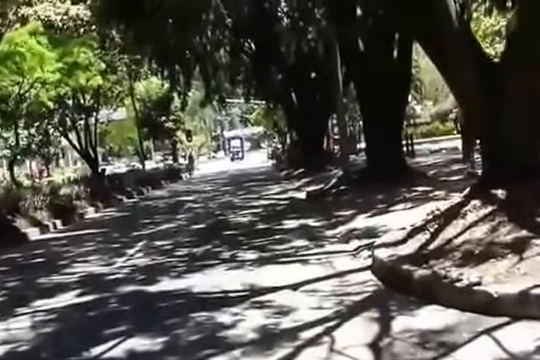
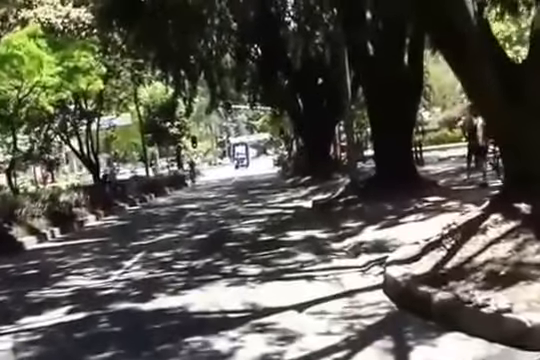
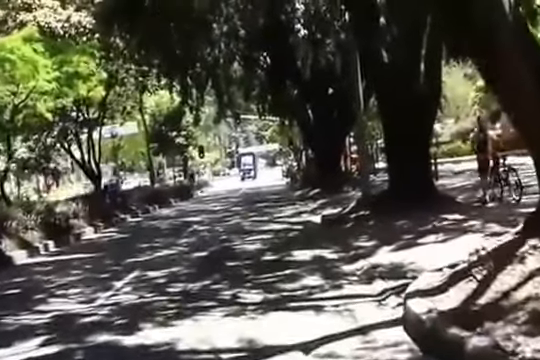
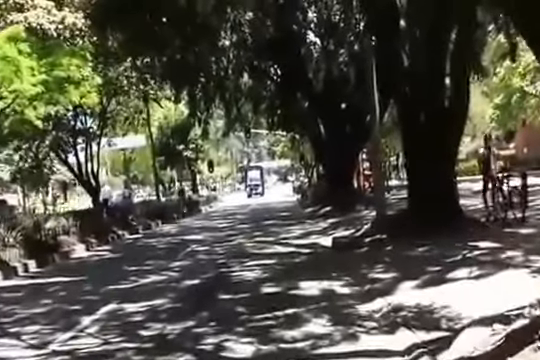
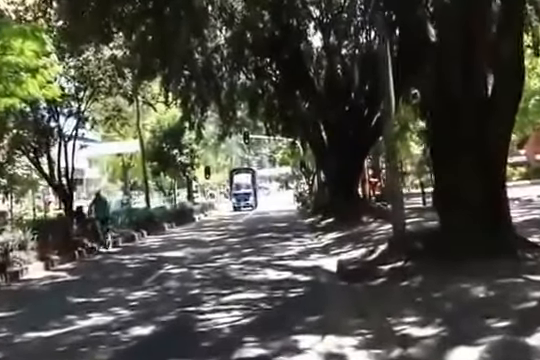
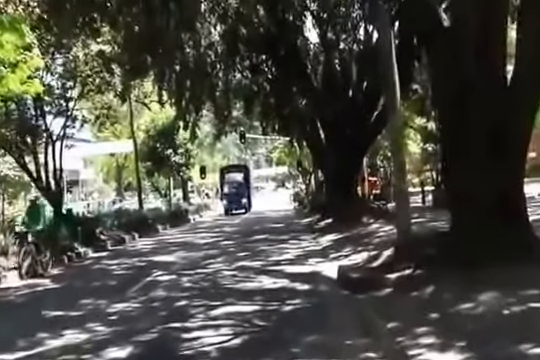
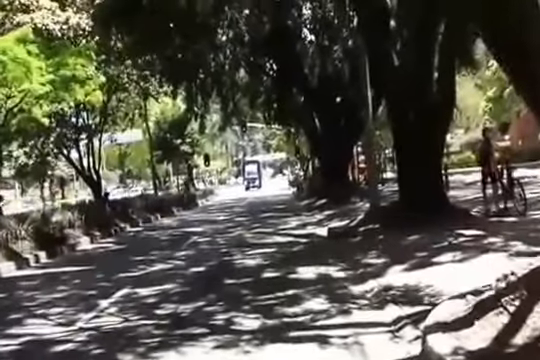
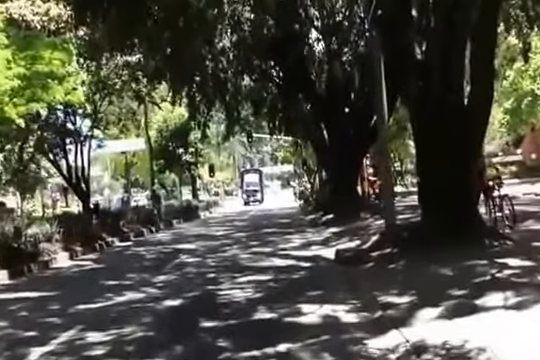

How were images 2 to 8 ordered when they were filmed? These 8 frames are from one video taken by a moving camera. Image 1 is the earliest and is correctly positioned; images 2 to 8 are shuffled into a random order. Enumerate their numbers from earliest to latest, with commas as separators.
2, 3, 7, 4, 8, 5, 6
